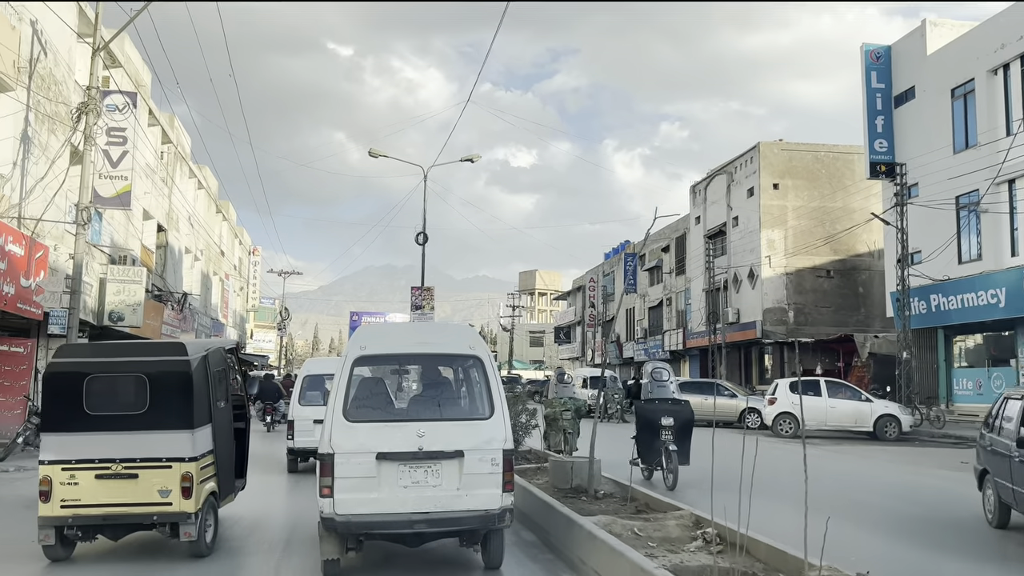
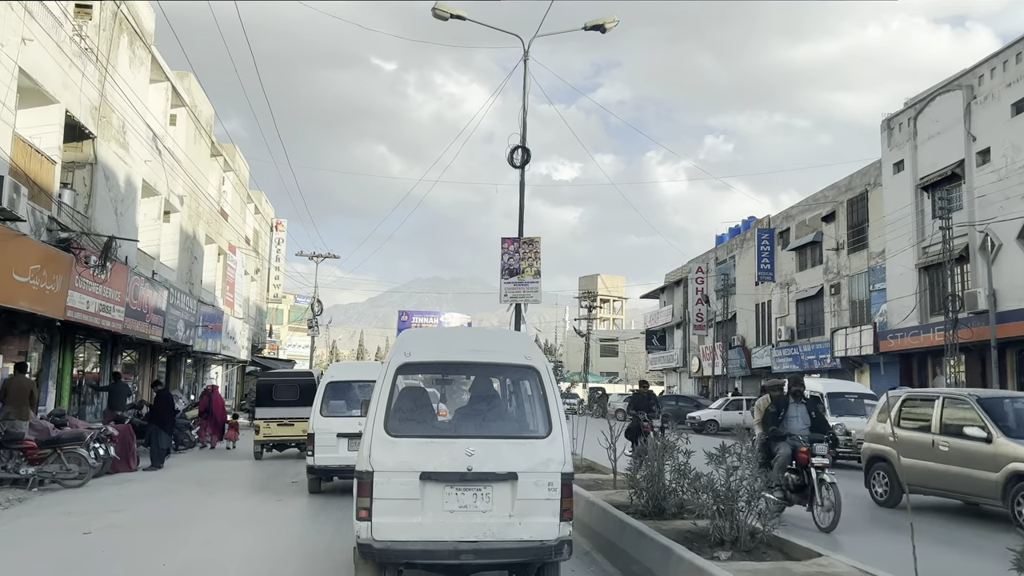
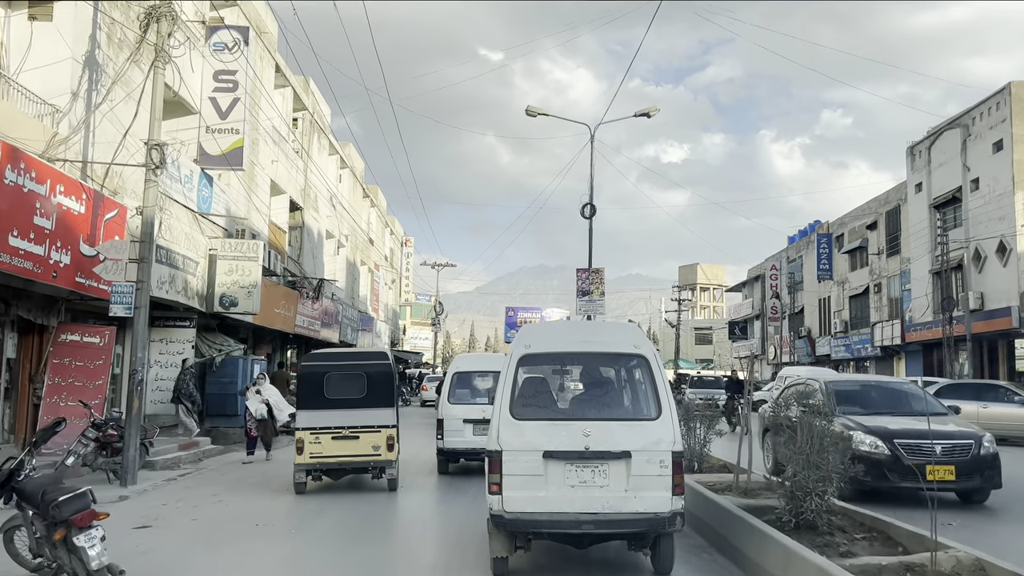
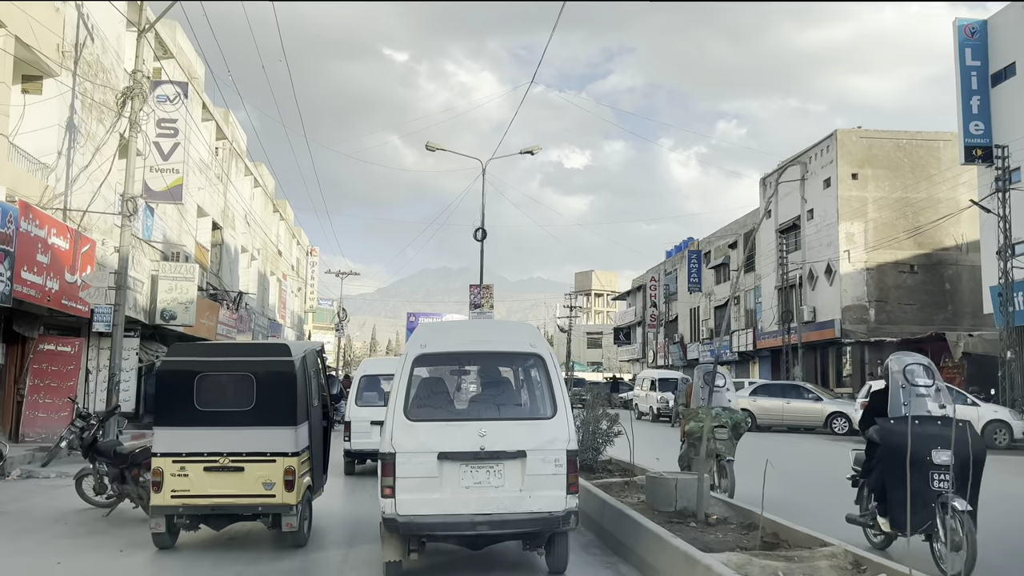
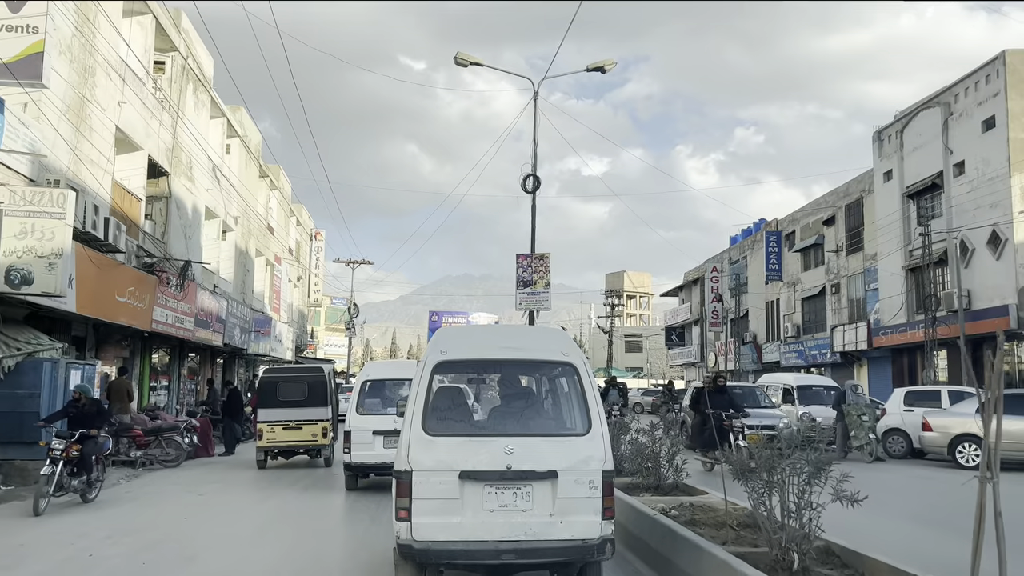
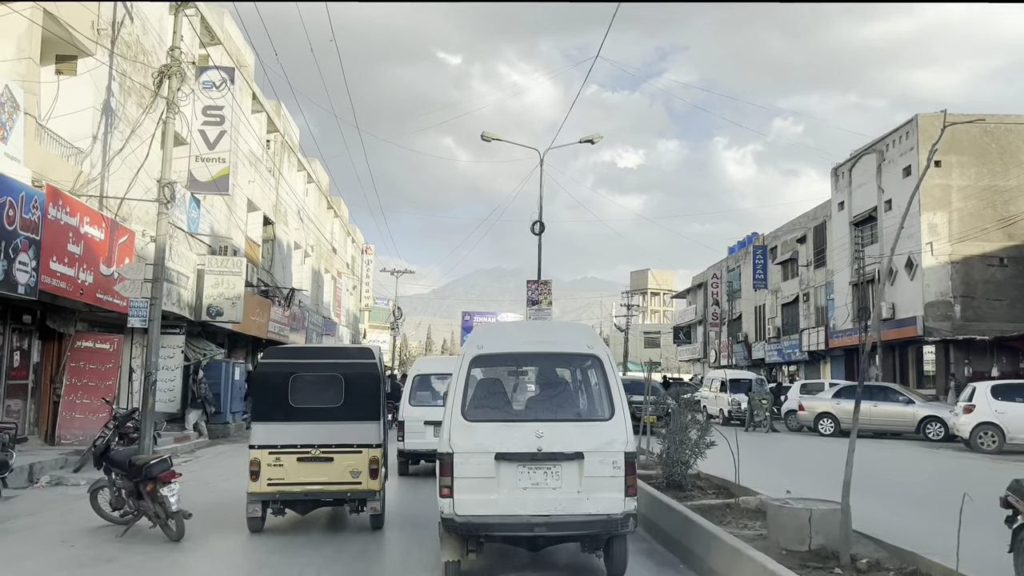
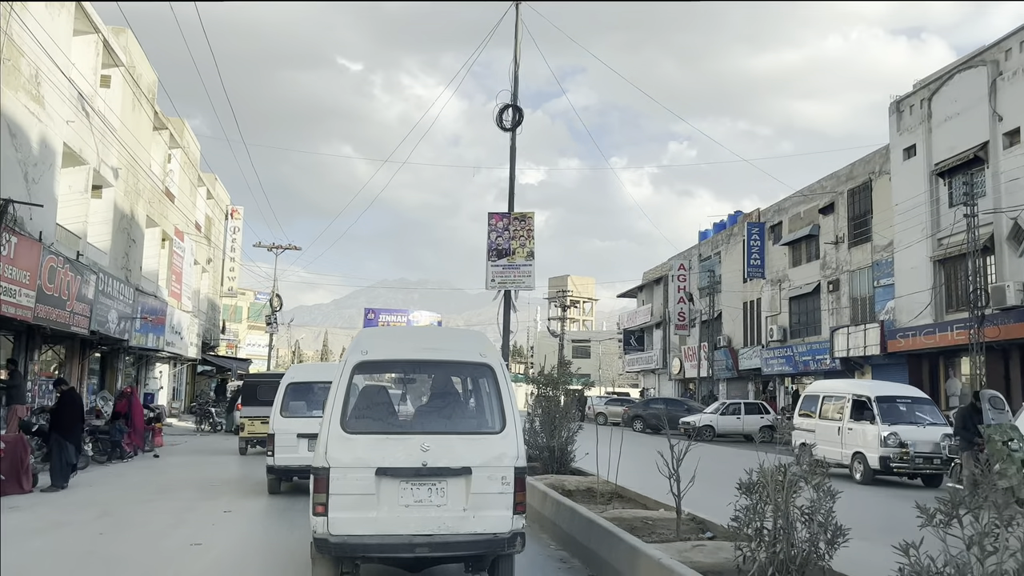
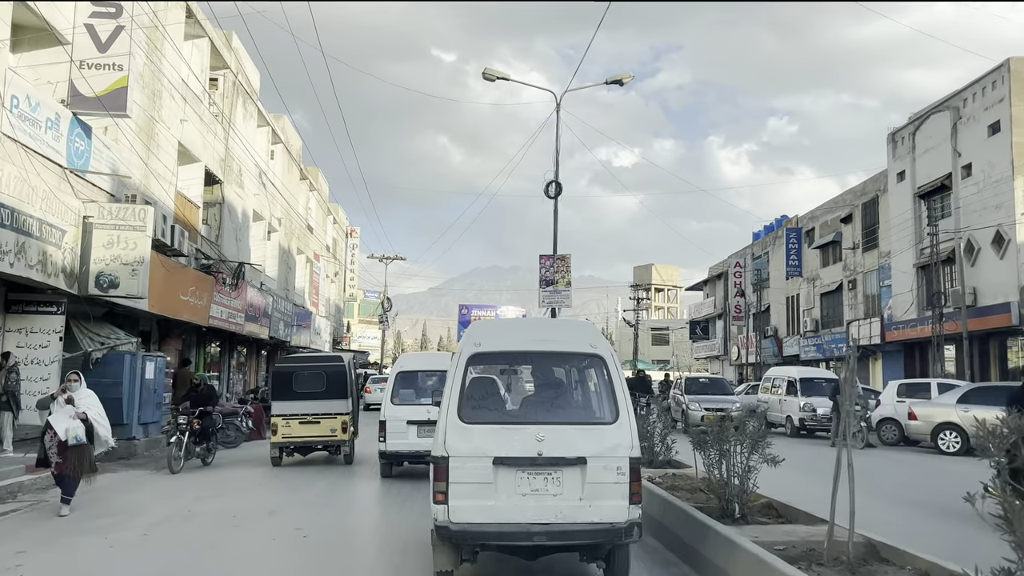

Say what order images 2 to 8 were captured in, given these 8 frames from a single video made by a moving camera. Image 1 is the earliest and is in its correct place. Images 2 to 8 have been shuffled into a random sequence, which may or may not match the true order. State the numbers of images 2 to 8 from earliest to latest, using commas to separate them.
4, 6, 3, 8, 5, 2, 7
